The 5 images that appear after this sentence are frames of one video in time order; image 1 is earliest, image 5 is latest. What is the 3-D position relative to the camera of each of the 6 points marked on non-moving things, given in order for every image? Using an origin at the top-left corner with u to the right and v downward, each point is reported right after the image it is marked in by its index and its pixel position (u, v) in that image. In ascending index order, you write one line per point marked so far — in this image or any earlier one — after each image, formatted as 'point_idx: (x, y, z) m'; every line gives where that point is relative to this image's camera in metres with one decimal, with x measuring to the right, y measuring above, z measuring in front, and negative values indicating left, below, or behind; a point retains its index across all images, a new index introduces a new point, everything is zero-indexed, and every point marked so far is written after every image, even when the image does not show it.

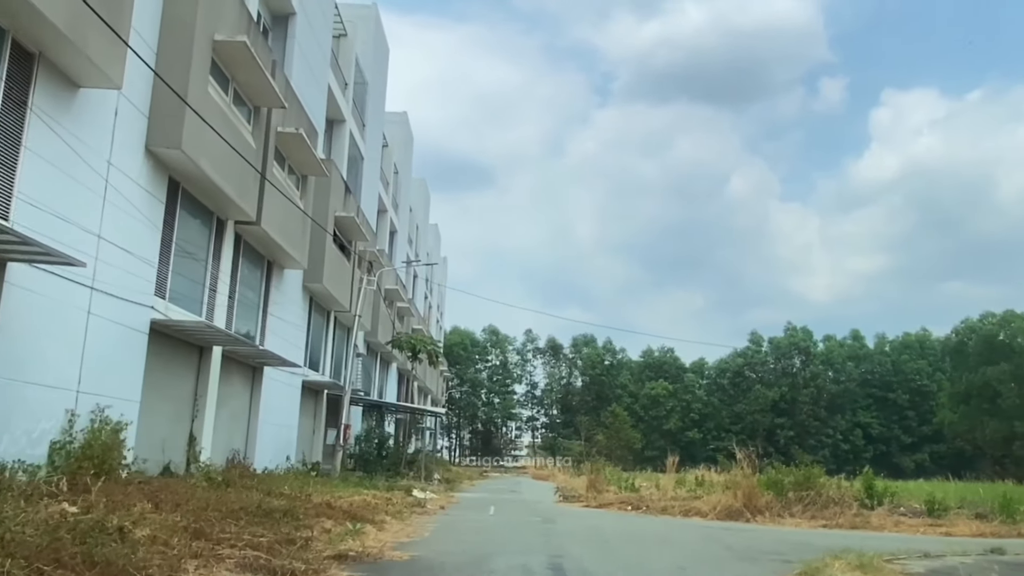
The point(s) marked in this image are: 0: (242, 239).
0: (-6.3, +1.1, +19.6) m
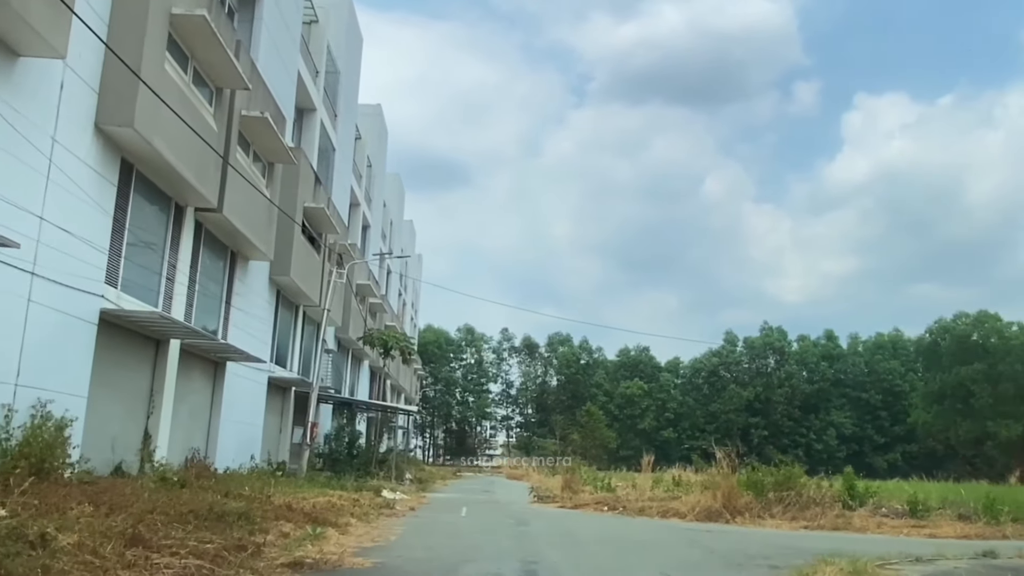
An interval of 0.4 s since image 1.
0: (-6.9, +1.4, +18.7) m
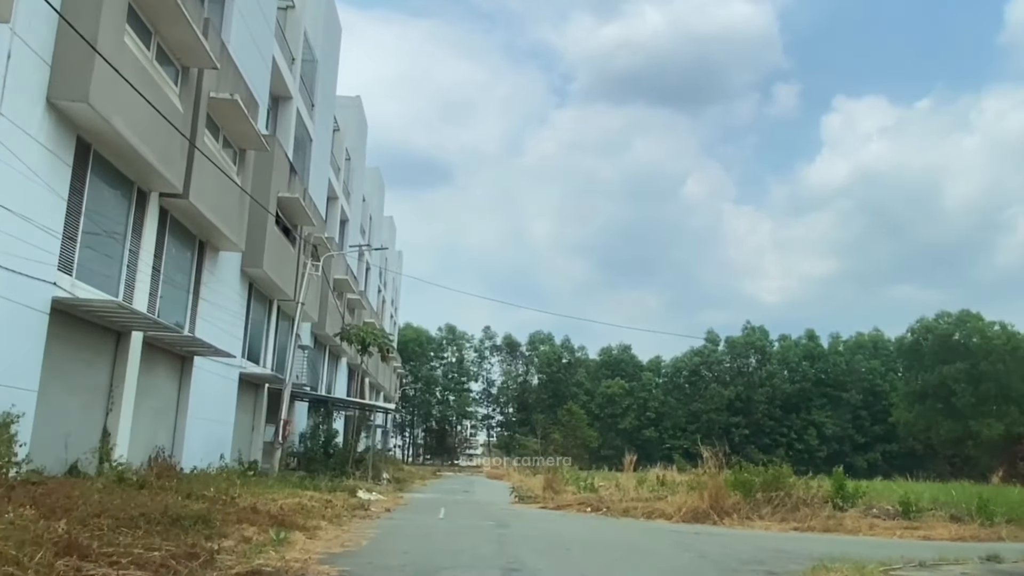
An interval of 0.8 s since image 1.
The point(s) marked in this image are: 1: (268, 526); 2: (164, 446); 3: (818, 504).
0: (-7.3, +1.6, +17.8) m
1: (-3.3, -3.3, +11.5) m
2: (-7.8, -3.5, +18.8) m
3: (+7.1, -5.0, +19.5) m
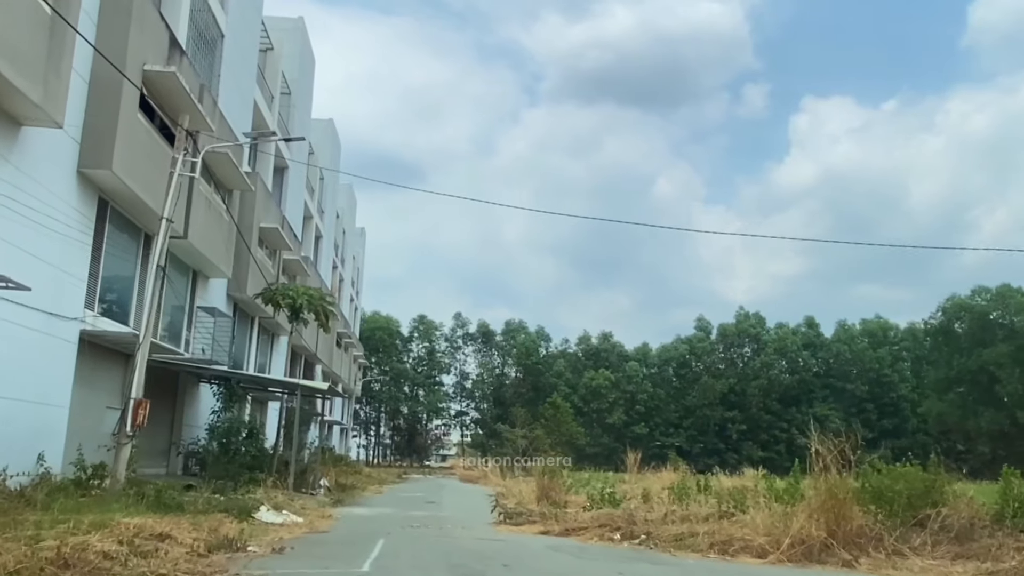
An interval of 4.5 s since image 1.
0: (-7.4, +3.2, +9.7) m
1: (-3.3, -1.6, +3.6) m
2: (-8.0, -1.9, +10.7) m
3: (+6.9, -3.4, +11.9) m
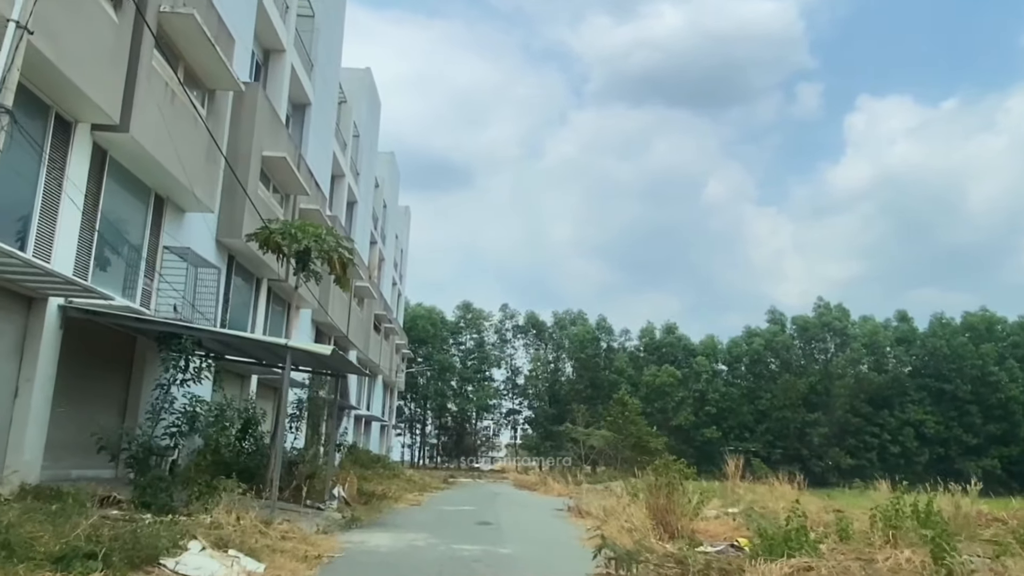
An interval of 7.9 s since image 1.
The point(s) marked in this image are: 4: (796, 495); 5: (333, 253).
0: (-6.5, +4.5, +3.4) m
1: (-2.7, -0.3, -3.0) m
2: (-7.0, -0.6, +4.4) m
3: (+7.9, -2.1, +4.7) m
4: (+6.6, -4.2, +18.6) m
5: (-4.1, +0.7, +19.6) m
